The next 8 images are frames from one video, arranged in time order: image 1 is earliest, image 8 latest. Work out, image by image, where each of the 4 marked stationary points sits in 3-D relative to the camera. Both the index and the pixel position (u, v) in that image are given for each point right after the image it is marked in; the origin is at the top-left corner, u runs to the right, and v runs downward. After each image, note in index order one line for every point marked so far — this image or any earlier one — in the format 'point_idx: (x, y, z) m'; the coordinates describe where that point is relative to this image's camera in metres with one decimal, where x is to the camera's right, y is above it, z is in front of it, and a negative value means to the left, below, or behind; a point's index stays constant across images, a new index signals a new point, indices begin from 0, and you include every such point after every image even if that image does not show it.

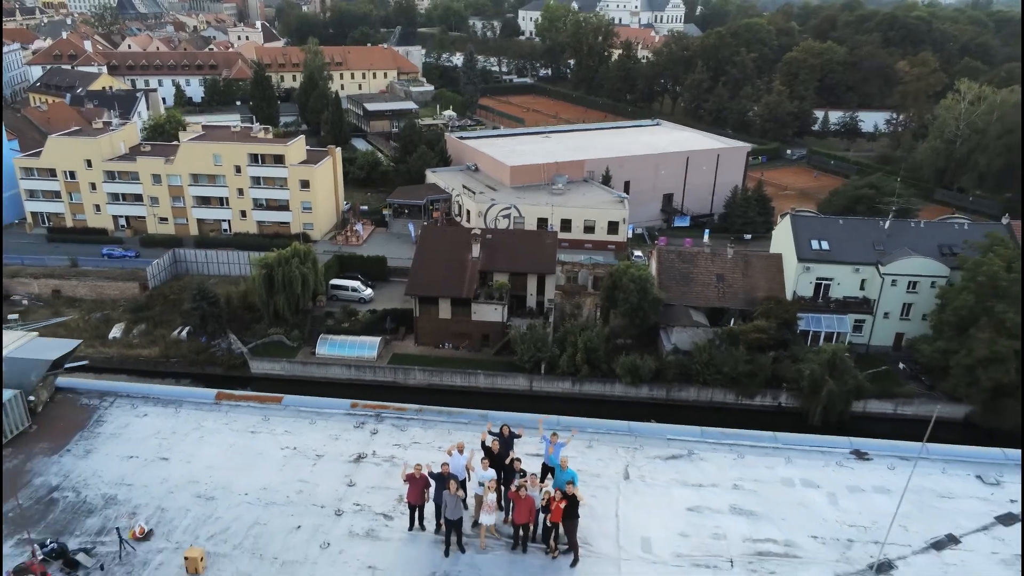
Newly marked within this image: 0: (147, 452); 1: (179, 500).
0: (-4.7, -2.1, +9.3) m
1: (-3.9, -2.4, +8.6) m
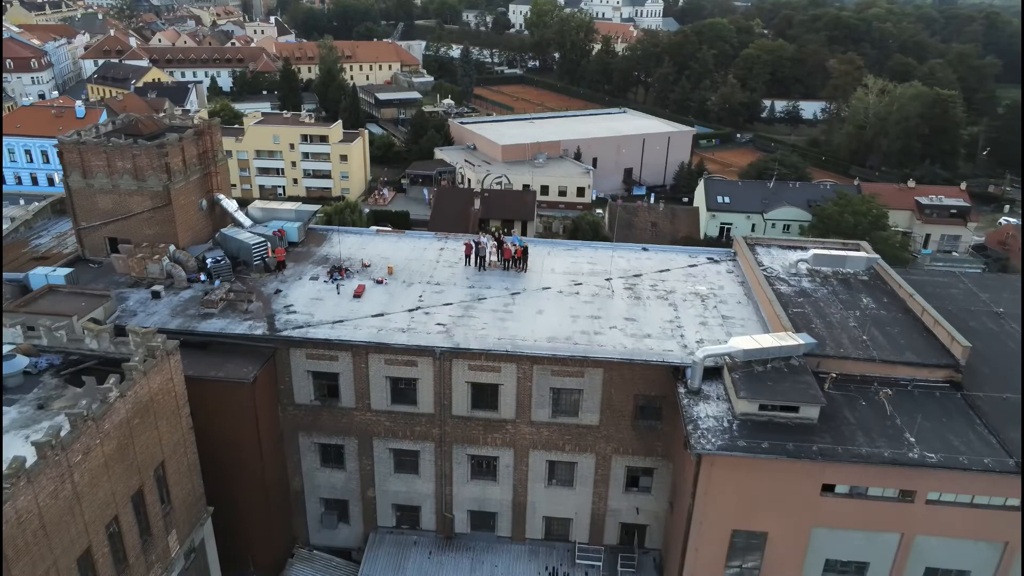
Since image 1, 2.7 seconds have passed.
0: (-5.0, +1.3, +22.8) m
1: (-4.1, +1.0, +22.1) m
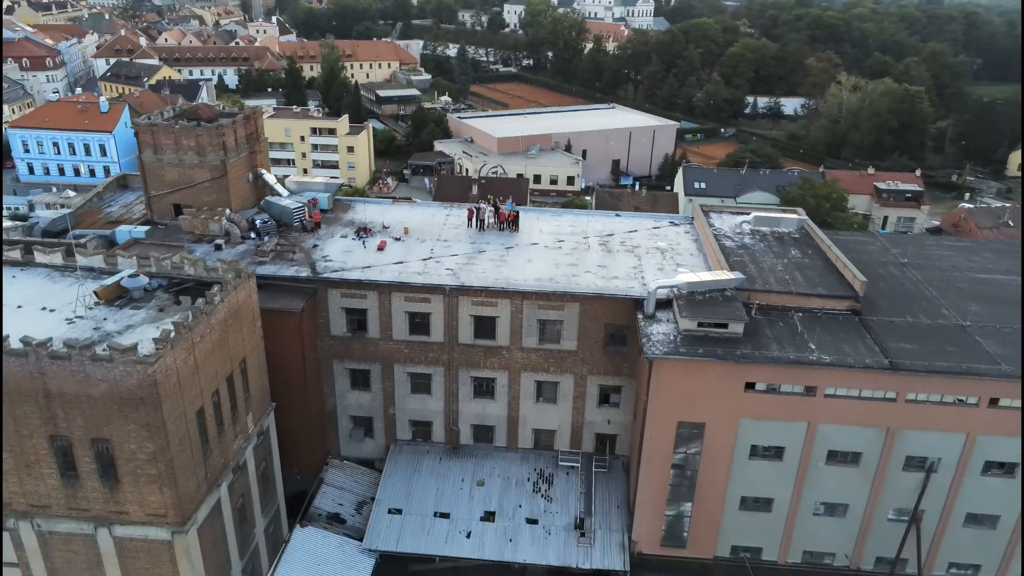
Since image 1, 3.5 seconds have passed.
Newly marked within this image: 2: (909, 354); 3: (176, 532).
0: (-5.2, +2.8, +27.2) m
1: (-4.3, +2.5, +26.6) m
2: (+10.8, -1.8, +19.4) m
3: (-7.2, -5.2, +15.3) m
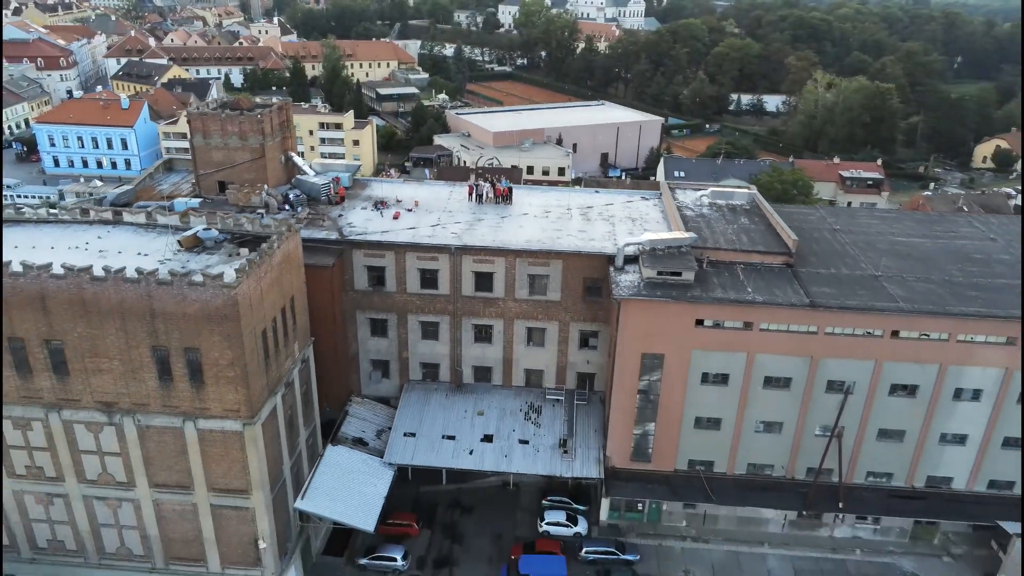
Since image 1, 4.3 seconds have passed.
0: (-5.5, +4.3, +31.7) m
1: (-4.6, +4.0, +31.1) m
2: (+10.6, -0.2, +24.0) m
3: (-7.4, -3.7, +19.8) m
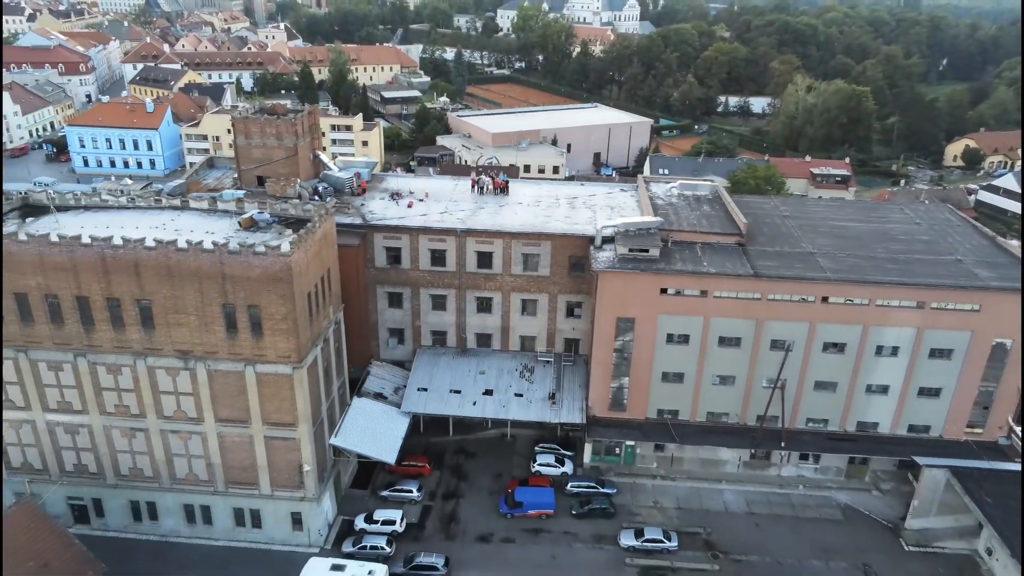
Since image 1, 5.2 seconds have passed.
0: (-5.6, +5.3, +36.7) m
1: (-4.7, +5.0, +36.0) m
2: (+10.4, +0.8, +29.0) m
3: (-7.5, -2.7, +24.8) m
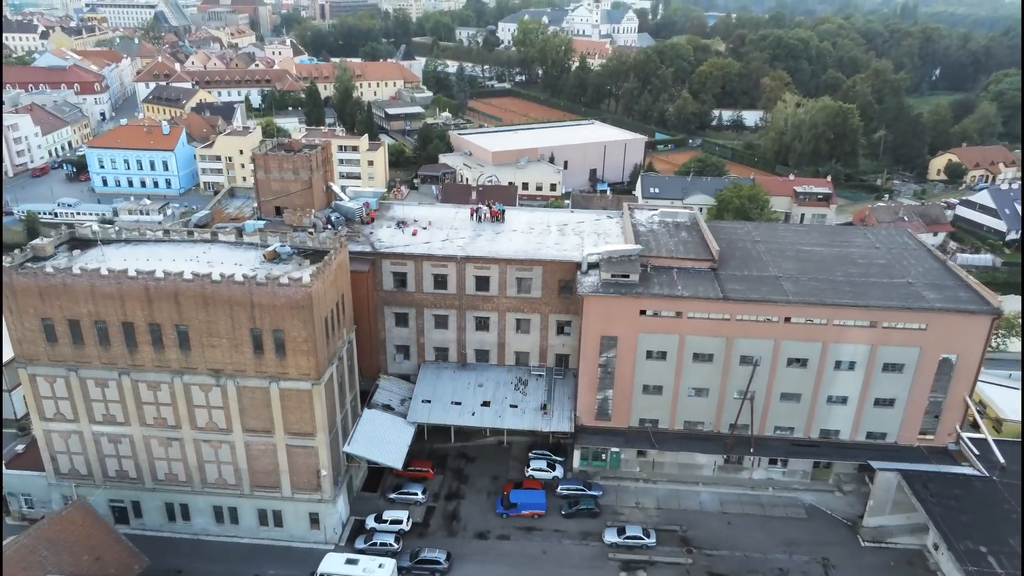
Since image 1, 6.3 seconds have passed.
0: (-5.9, +4.2, +40.0) m
1: (-5.0, +3.9, +39.4) m
2: (+10.2, -0.2, +32.3) m
3: (-7.8, -3.7, +28.1) m
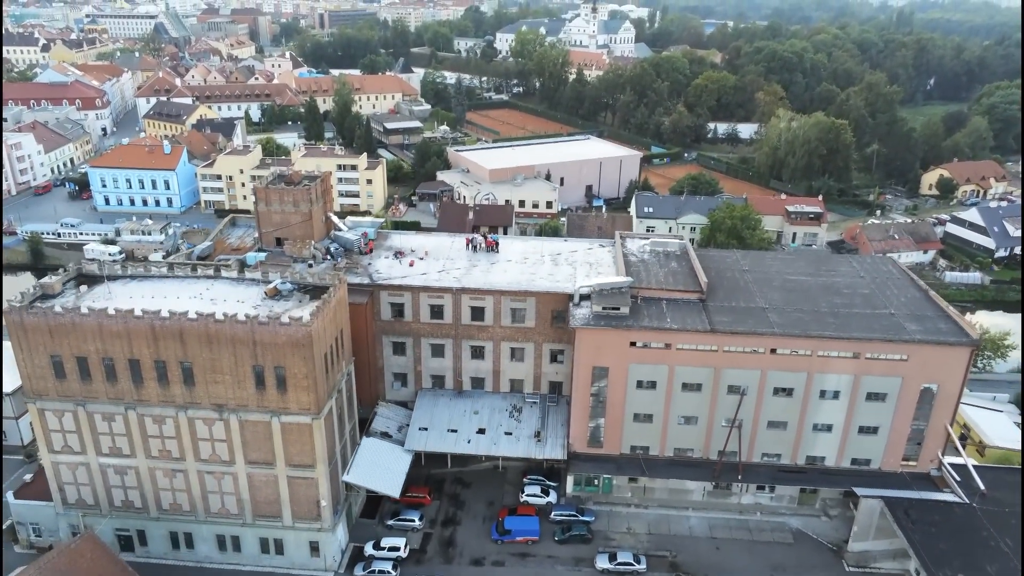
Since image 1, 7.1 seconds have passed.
0: (-6.2, +2.7, +41.1) m
1: (-5.3, +2.3, +40.4) m
2: (+9.9, -1.7, +33.3) m
3: (-8.0, -5.3, +29.0) m
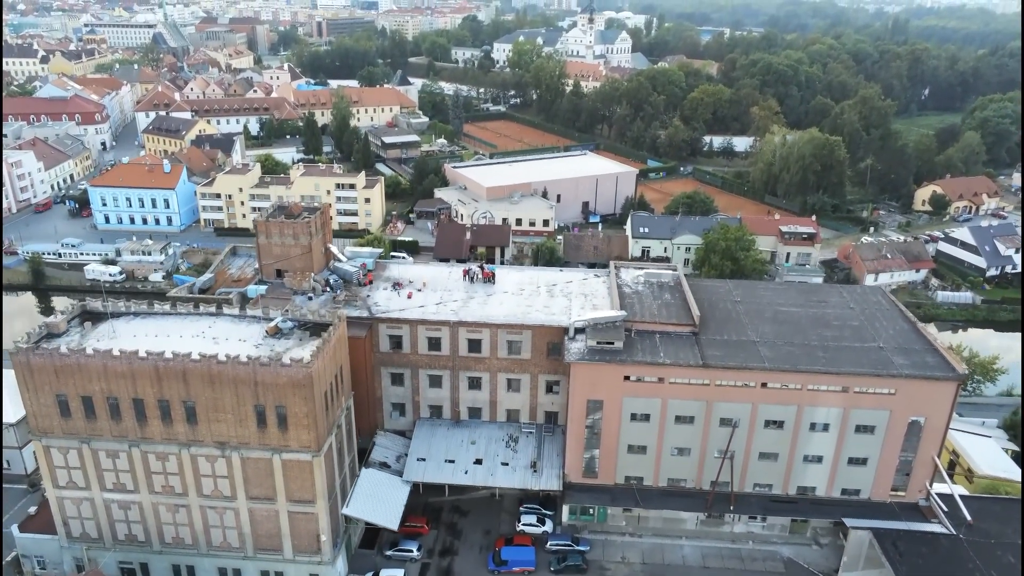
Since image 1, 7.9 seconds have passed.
0: (-6.4, +0.9, +41.7) m
1: (-5.5, +0.6, +41.1) m
2: (+9.7, -3.3, +34.0) m
3: (-8.2, -6.9, +29.7) m
